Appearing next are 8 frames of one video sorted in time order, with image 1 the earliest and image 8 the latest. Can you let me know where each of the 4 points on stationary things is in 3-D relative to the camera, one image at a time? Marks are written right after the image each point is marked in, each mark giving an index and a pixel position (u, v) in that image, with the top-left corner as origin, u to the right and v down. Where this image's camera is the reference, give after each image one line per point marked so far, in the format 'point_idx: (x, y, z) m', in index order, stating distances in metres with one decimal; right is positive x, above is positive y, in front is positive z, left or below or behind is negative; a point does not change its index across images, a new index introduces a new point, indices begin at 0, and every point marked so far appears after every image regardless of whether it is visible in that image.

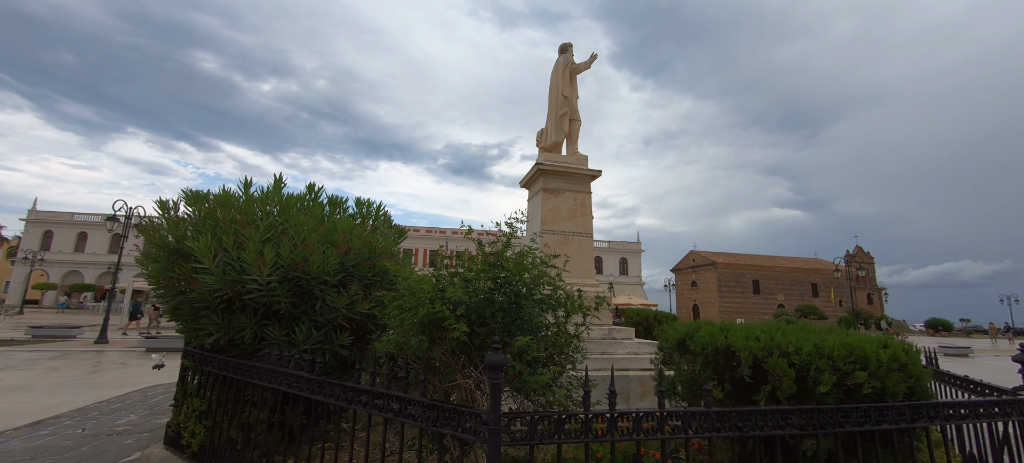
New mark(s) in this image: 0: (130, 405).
0: (-5.7, -2.6, +5.9) m
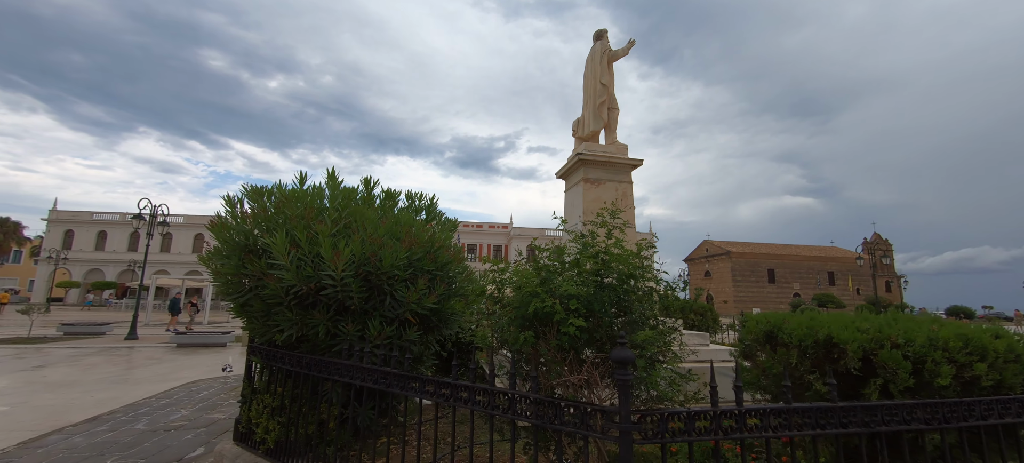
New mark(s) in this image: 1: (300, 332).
0: (-5.0, -2.5, +5.9) m
1: (-1.6, -0.8, +3.0) m
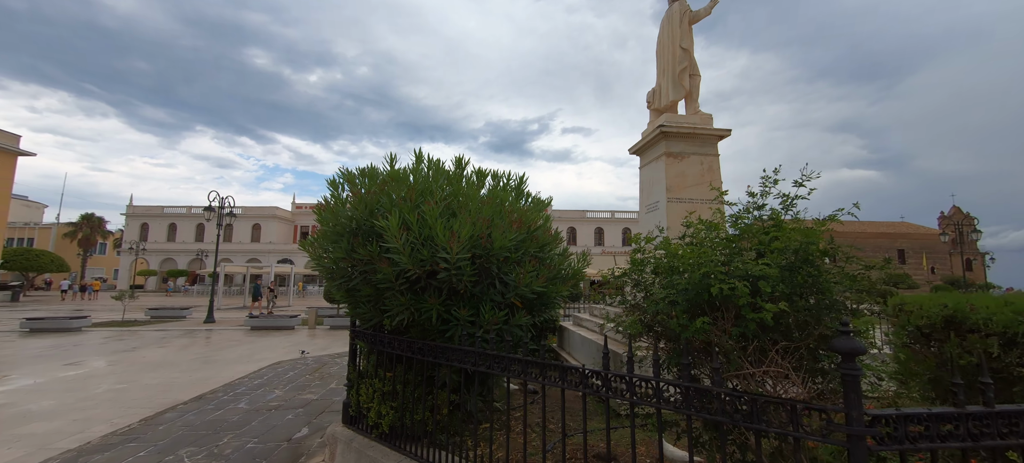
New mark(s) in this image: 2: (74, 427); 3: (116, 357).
0: (-3.8, -2.3, +6.2) m
1: (-0.7, -0.6, +2.9) m
2: (-5.0, -2.2, +4.4) m
3: (-9.0, -2.8, +8.9) m
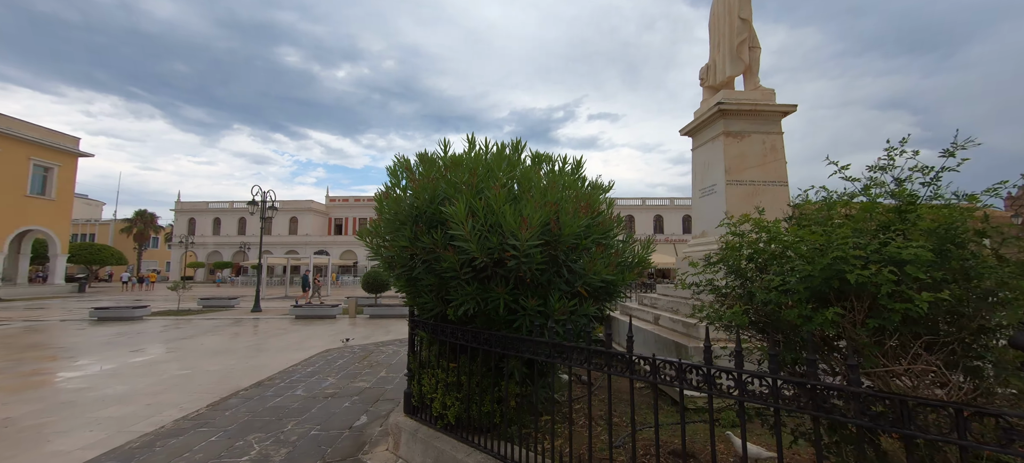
0: (-3.1, -2.2, +6.3) m
1: (-0.2, -0.5, +2.8) m
2: (-4.3, -2.1, +4.6) m
3: (-8.1, -2.7, +9.4) m
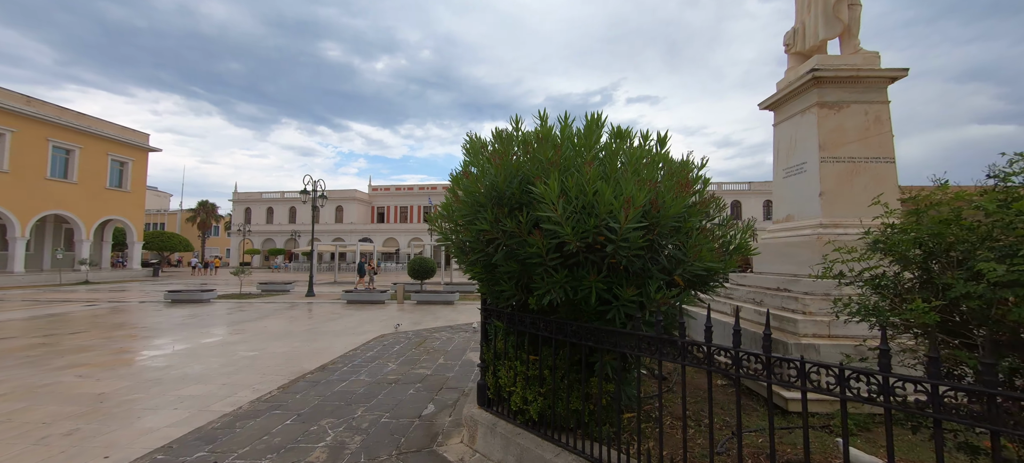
0: (-2.1, -2.0, +6.4) m
1: (+0.4, -0.4, +2.5) m
2: (-3.5, -2.0, +4.8) m
3: (-6.8, -2.4, +9.9) m
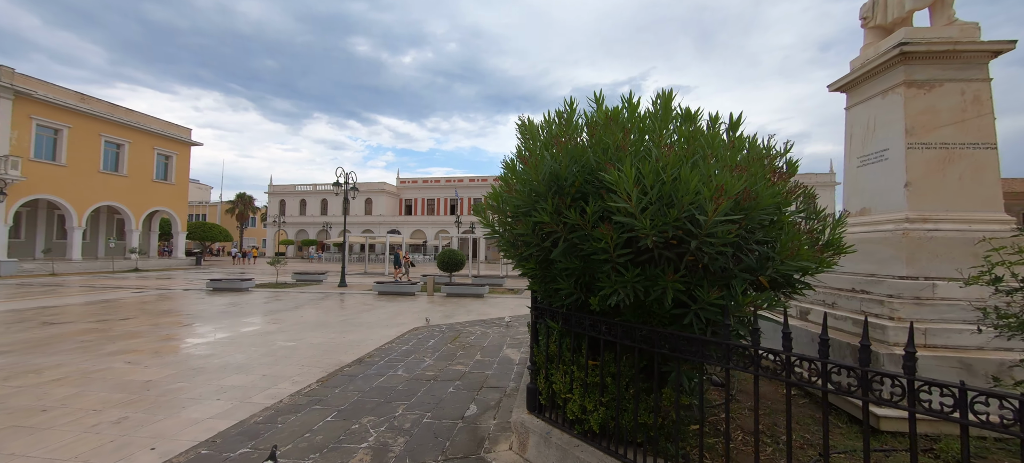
0: (-1.5, -1.9, +6.3) m
1: (+0.7, -0.4, +2.3) m
2: (-3.0, -1.9, +4.8) m
3: (-6.0, -2.2, +10.1) m
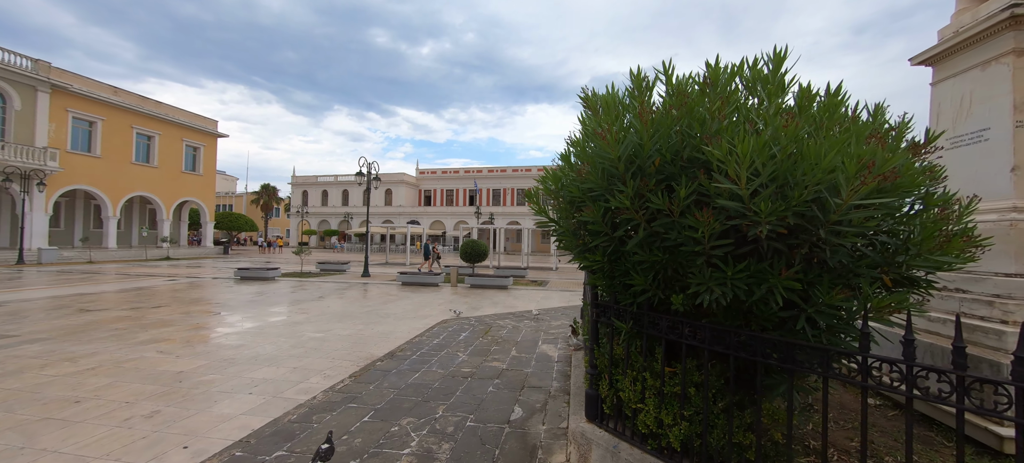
0: (-1.0, -1.7, +6.1) m
1: (+1.1, -0.3, +1.9) m
2: (-2.6, -1.7, +4.6) m
3: (-5.3, -1.9, +10.0) m
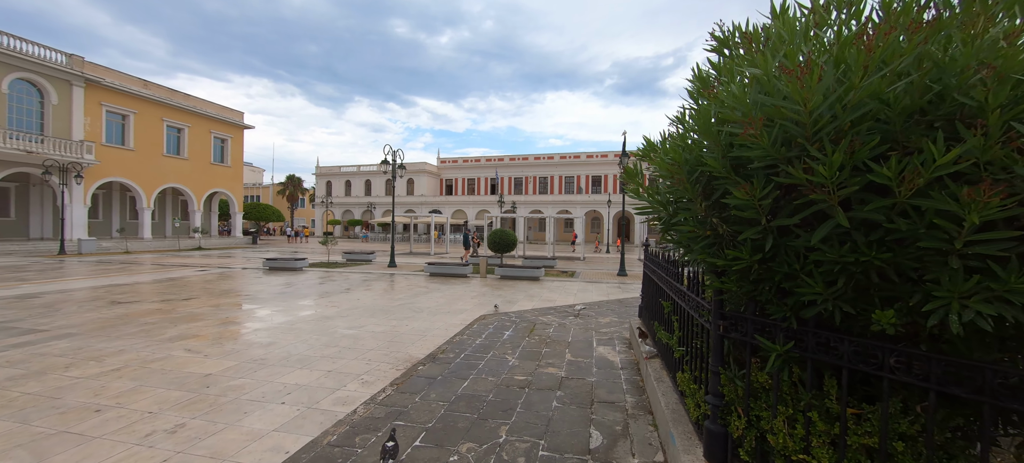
0: (-0.3, -1.5, +5.5) m
1: (+1.6, -0.3, +1.2) m
2: (-1.9, -1.6, +4.2) m
3: (-4.4, -1.6, +9.7) m
